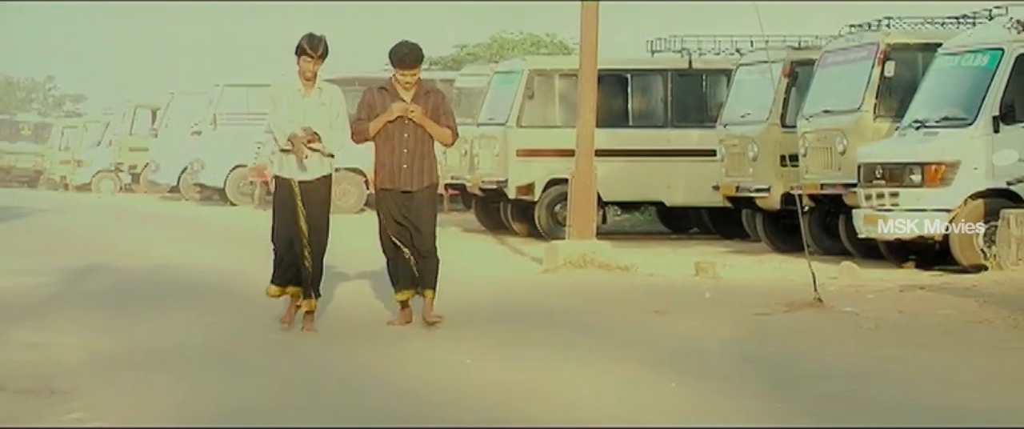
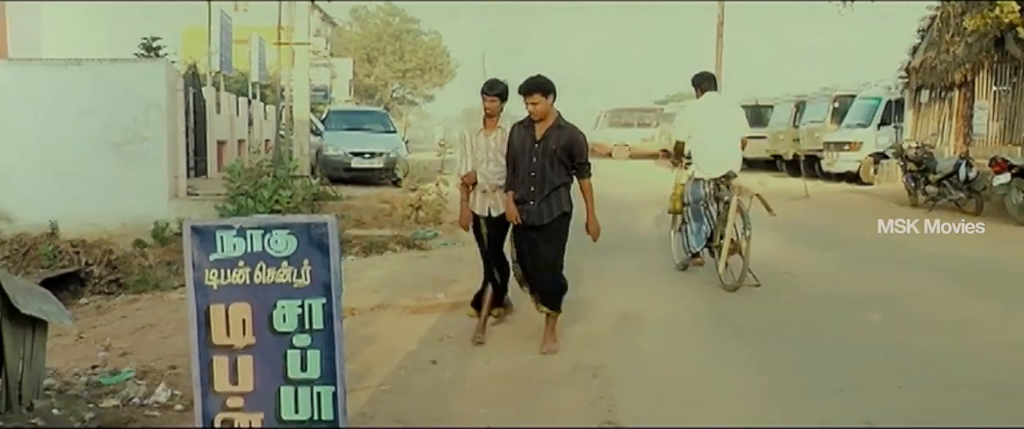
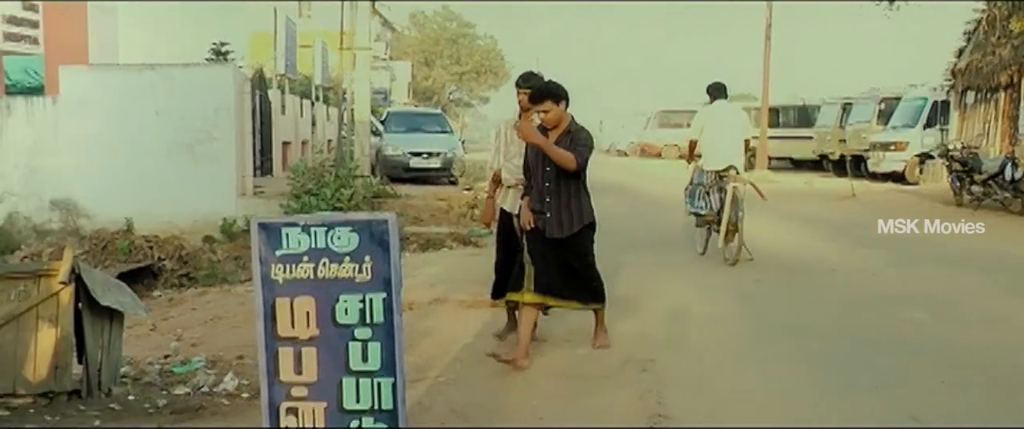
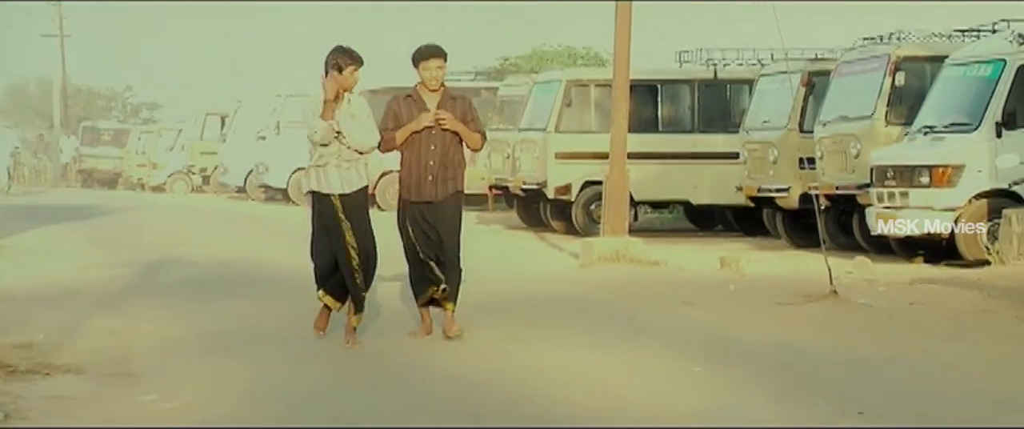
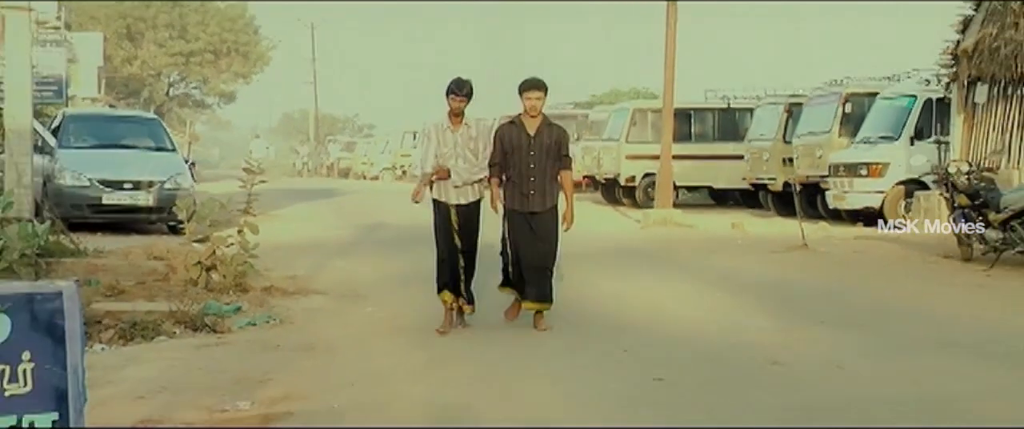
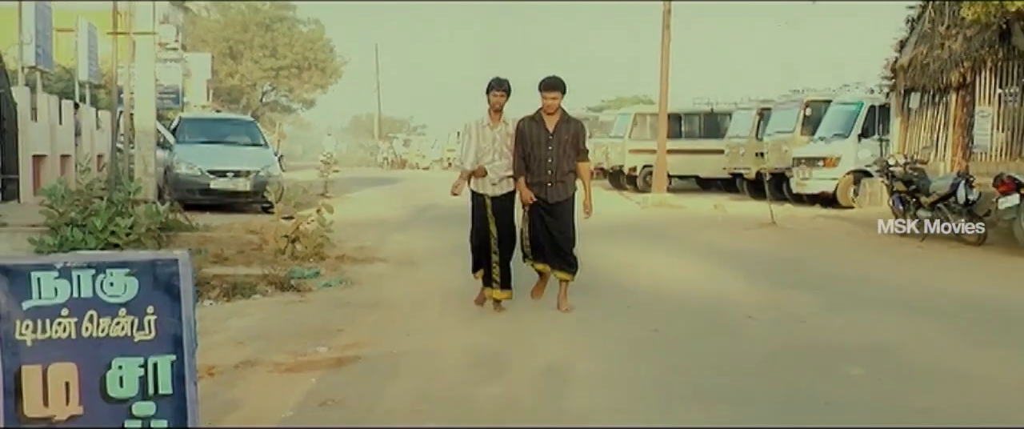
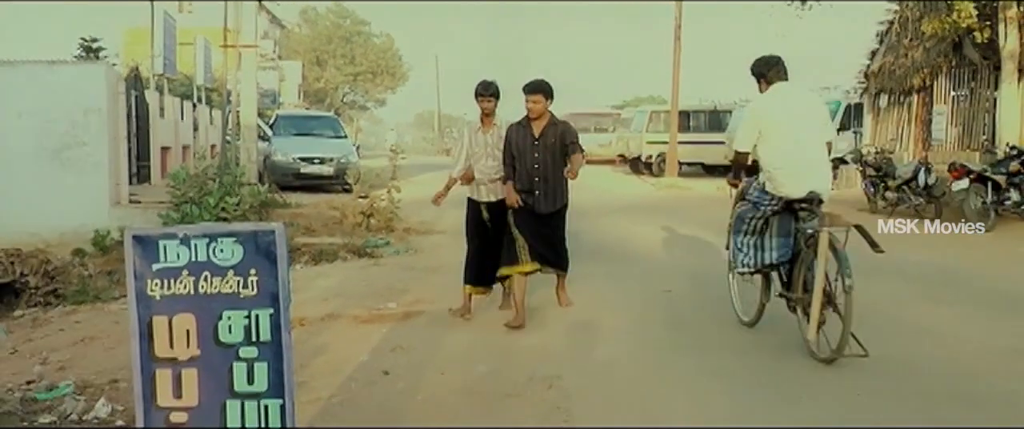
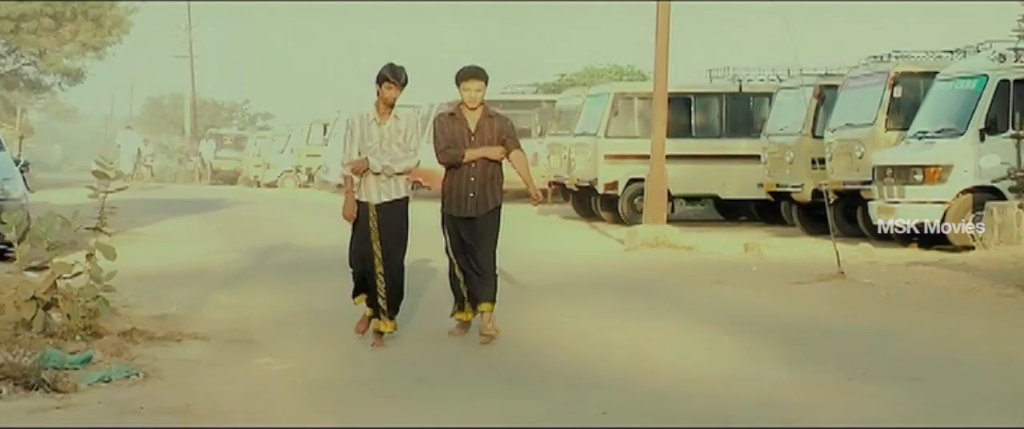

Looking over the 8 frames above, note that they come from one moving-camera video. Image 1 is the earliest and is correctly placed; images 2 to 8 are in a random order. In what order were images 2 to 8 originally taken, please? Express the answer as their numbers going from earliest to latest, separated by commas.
4, 8, 5, 6, 7, 2, 3
